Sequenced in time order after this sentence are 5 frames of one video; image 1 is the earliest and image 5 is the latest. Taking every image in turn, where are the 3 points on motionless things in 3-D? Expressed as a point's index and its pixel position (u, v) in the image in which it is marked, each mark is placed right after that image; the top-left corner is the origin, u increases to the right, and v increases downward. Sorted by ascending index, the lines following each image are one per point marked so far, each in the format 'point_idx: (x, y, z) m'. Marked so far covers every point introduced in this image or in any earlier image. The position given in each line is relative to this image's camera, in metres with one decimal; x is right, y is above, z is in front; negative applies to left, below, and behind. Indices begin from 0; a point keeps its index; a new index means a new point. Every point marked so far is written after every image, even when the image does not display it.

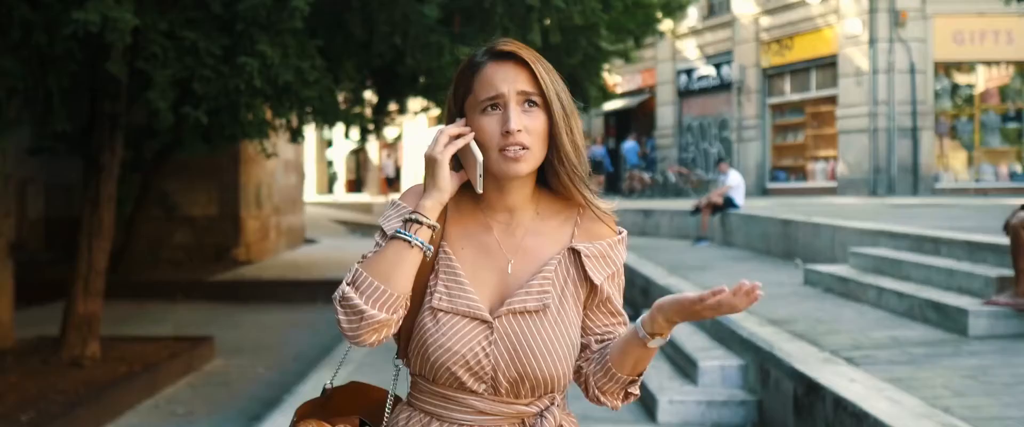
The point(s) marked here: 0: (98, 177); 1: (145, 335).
0: (-3.3, +0.3, +7.6) m
1: (-3.5, -1.1, +9.1) m
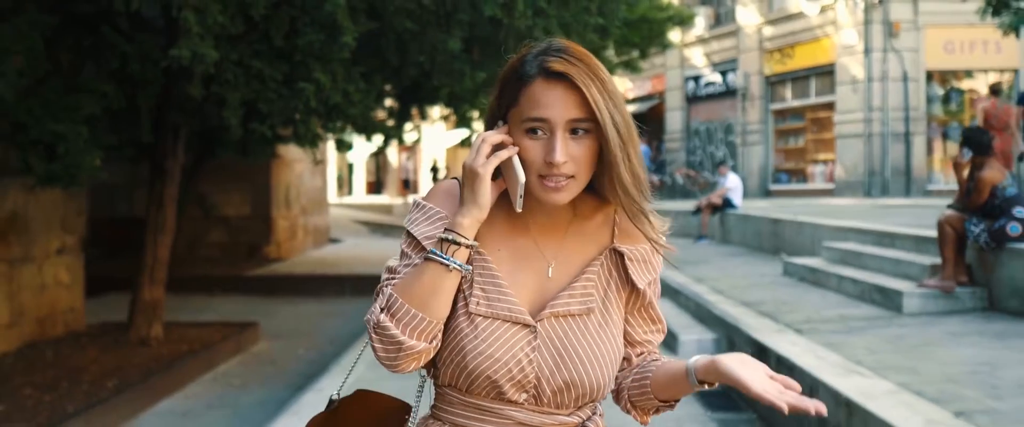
0: (-3.1, +0.3, +8.7) m
1: (-3.3, -1.1, +10.2) m
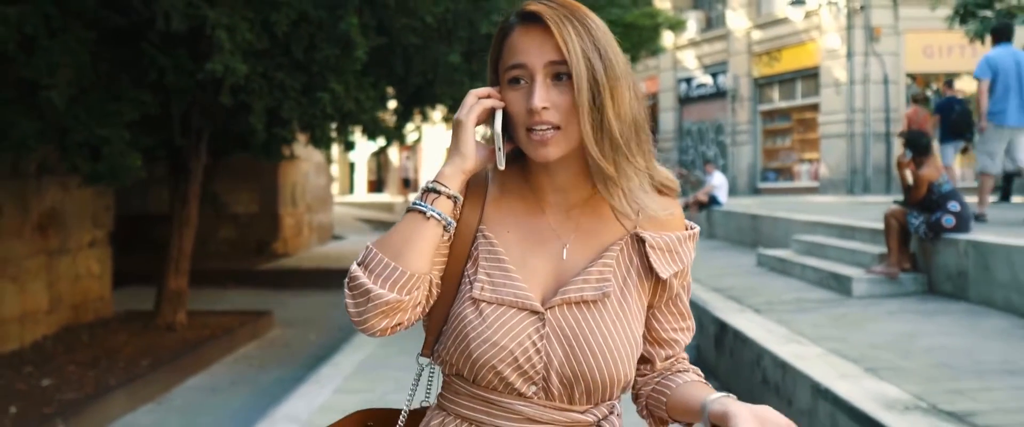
0: (-3.2, +0.3, +9.5) m
1: (-3.4, -1.1, +11.0) m
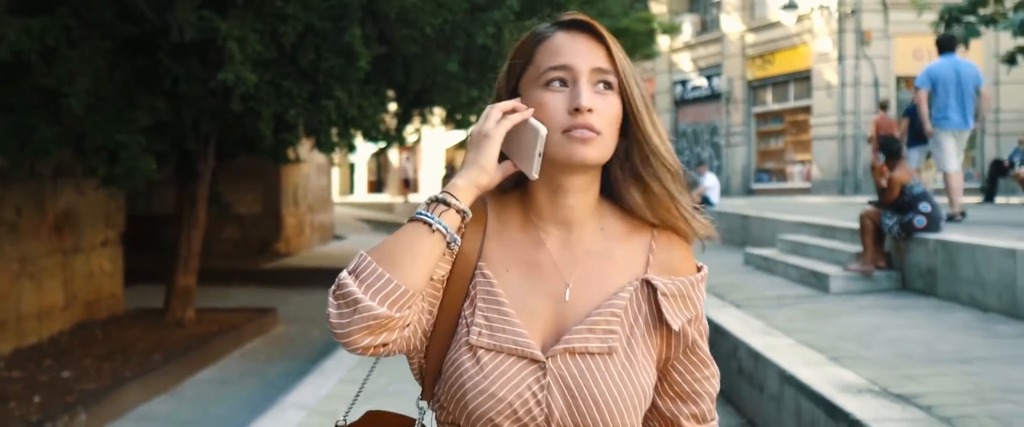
0: (-3.2, +0.3, +9.9) m
1: (-3.4, -1.1, +11.4) m
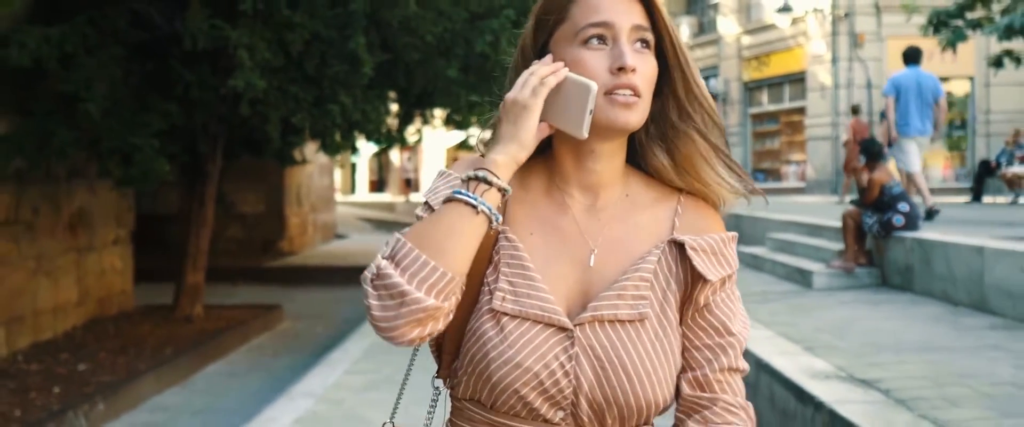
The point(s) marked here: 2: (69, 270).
0: (-3.3, +0.3, +10.3) m
1: (-3.4, -1.1, +11.7) m
2: (-4.2, -0.5, +9.3) m
